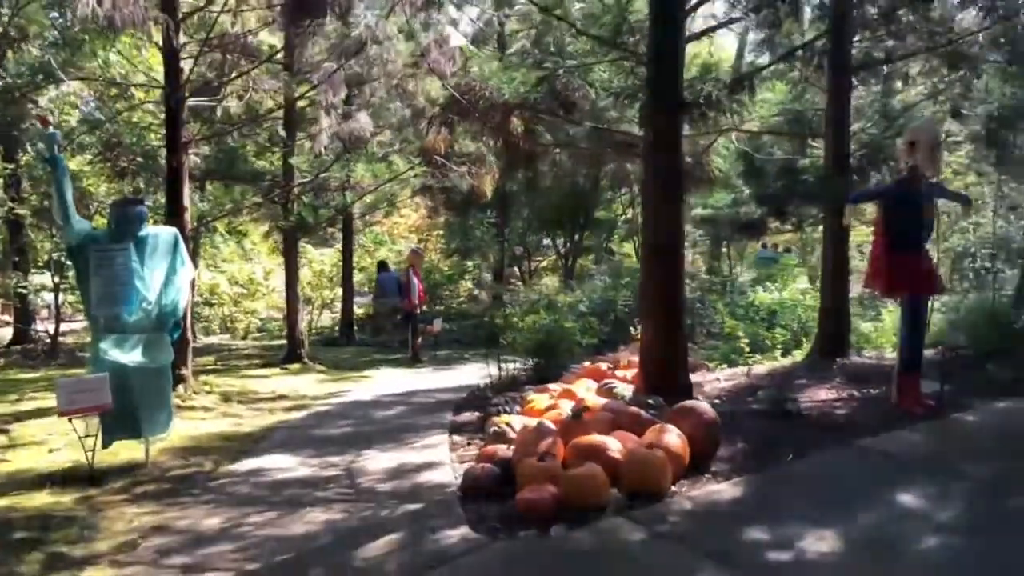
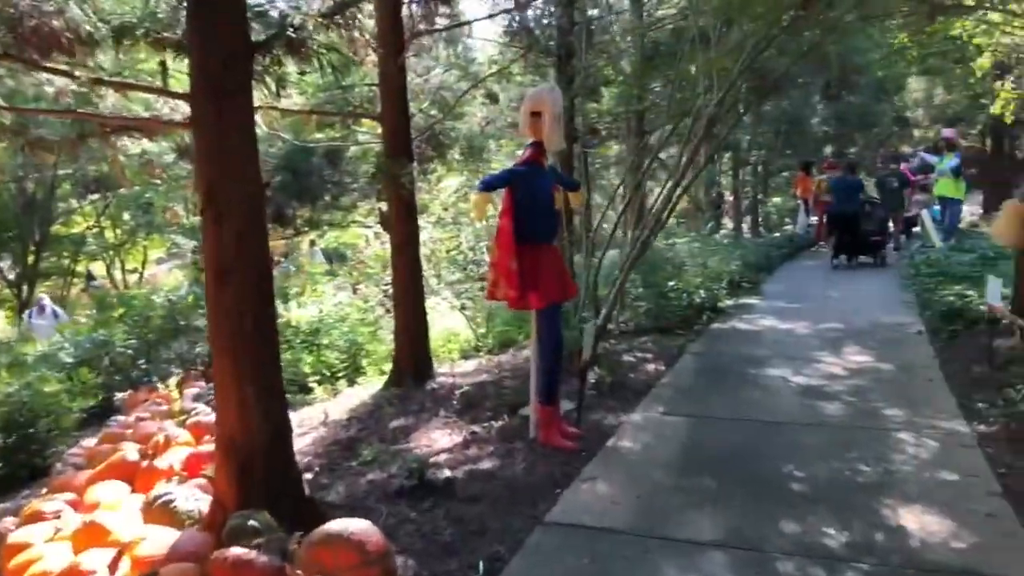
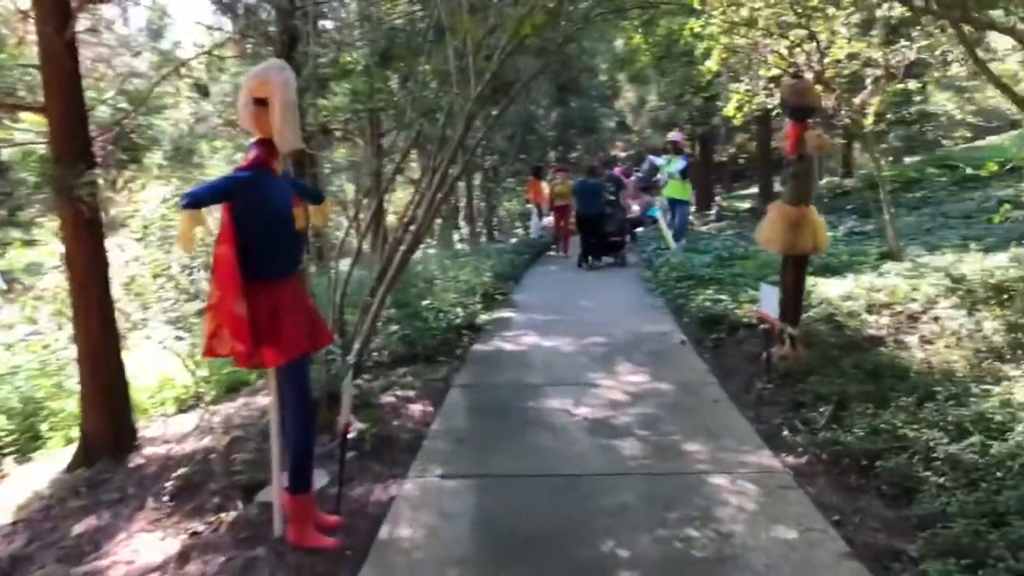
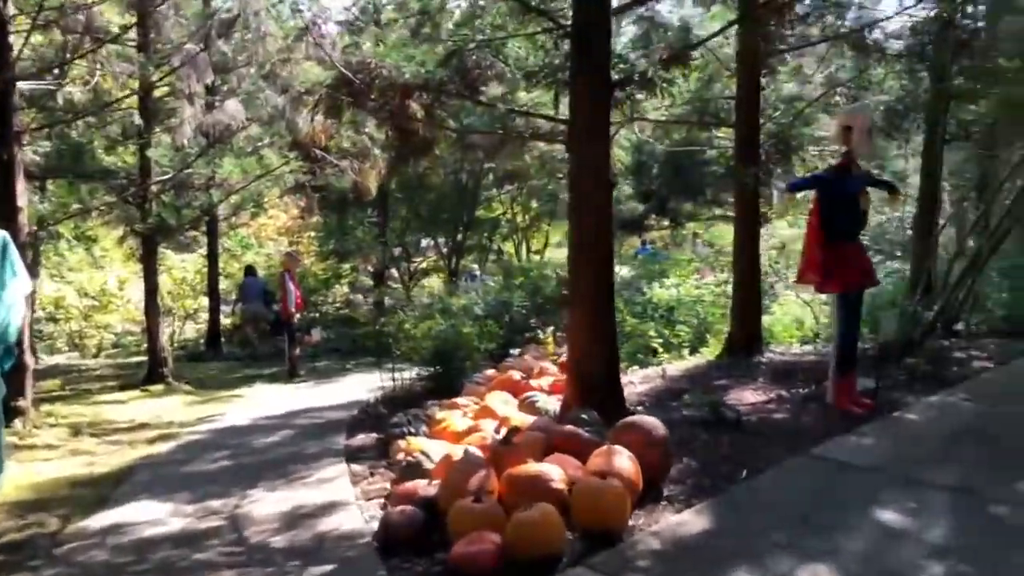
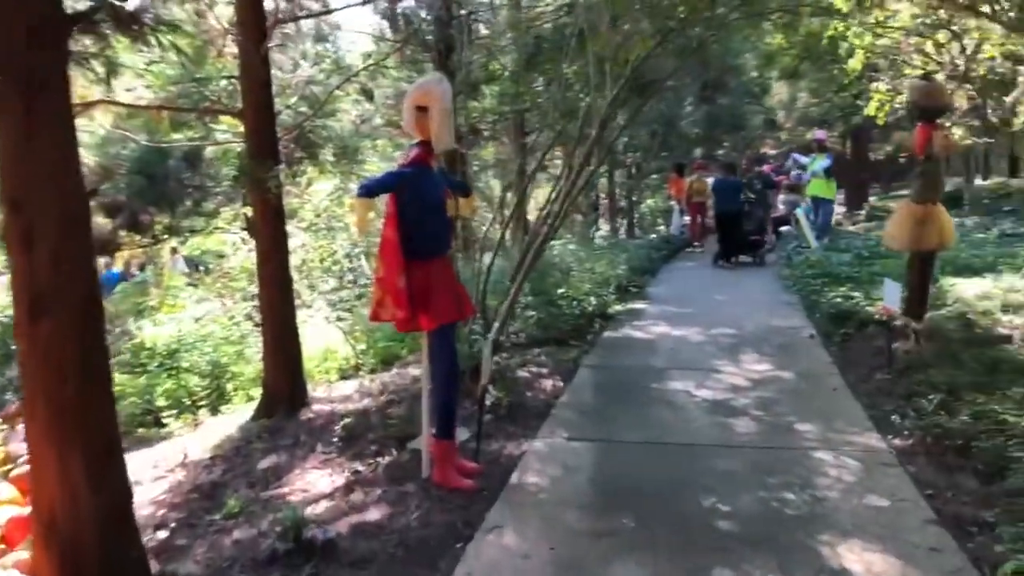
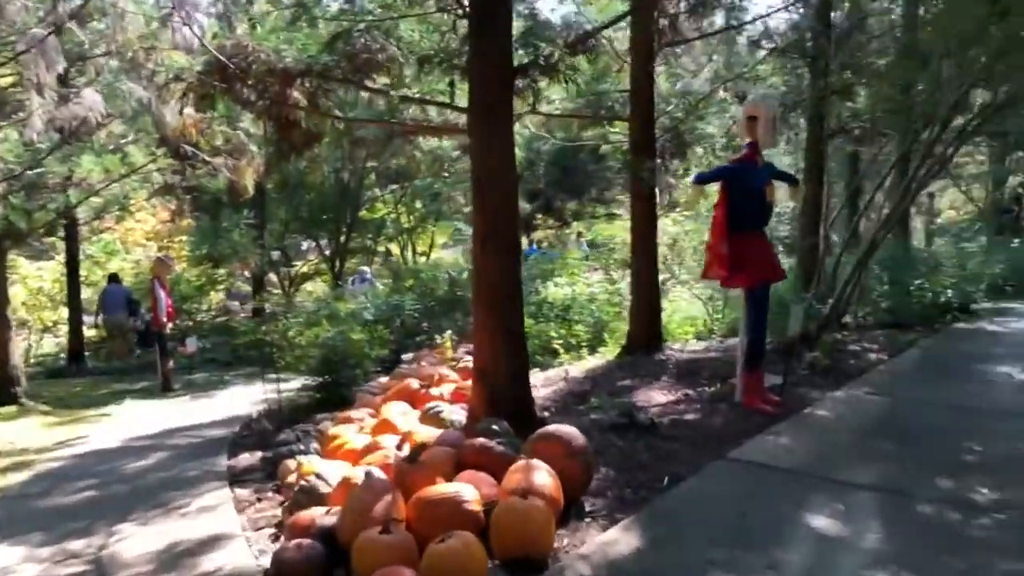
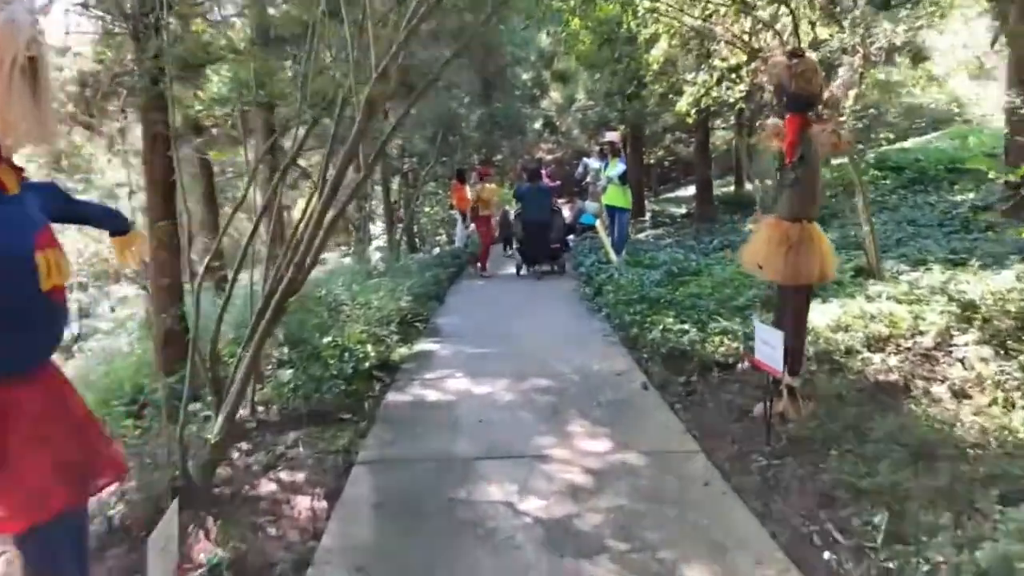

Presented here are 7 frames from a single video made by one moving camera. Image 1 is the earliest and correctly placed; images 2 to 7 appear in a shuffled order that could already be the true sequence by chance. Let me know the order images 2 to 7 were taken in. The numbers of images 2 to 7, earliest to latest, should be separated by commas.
4, 6, 2, 5, 3, 7
